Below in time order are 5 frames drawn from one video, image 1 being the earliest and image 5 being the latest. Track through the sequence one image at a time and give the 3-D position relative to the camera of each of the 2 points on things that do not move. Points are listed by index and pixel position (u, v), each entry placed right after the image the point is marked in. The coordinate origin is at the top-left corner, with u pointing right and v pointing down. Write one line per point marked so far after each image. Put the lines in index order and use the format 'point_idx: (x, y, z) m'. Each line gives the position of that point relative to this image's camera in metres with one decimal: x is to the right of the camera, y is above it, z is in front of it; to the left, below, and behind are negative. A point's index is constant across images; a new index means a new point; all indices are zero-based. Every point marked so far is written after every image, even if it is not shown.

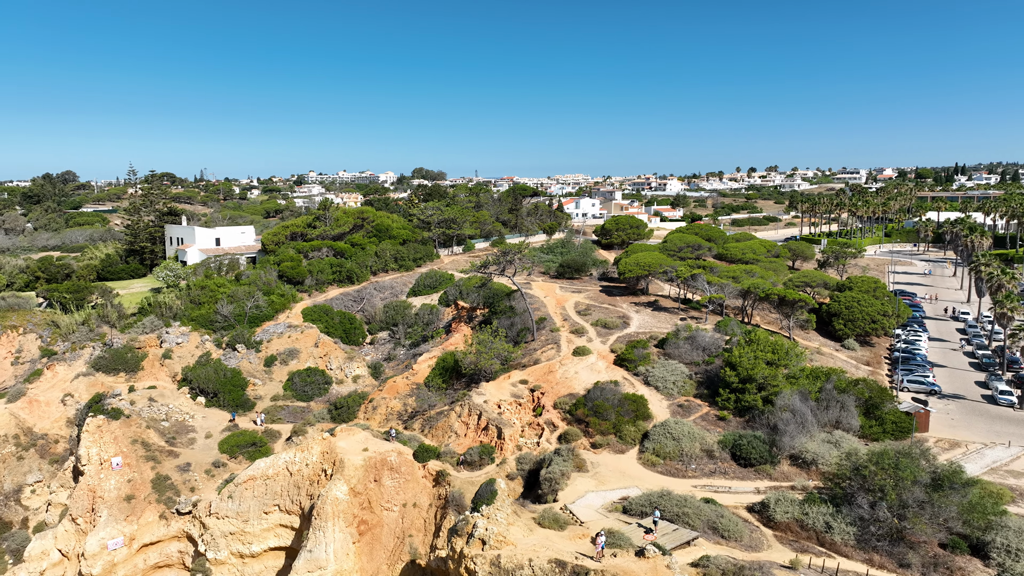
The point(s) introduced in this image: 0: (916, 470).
0: (+12.7, -5.7, +17.6) m
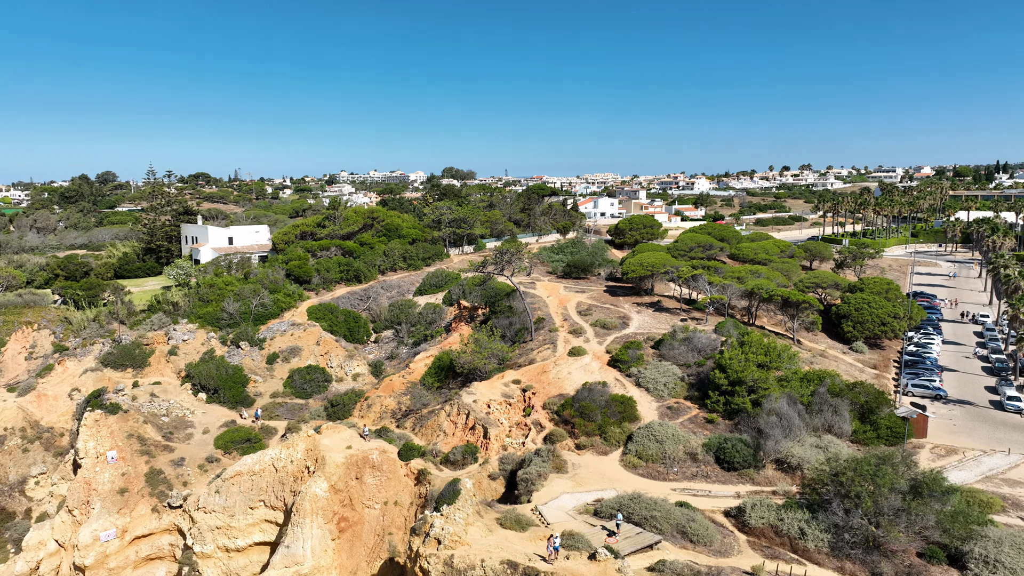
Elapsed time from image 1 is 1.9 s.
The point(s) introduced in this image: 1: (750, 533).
0: (+11.7, -5.8, +17.2) m
1: (+7.7, -7.9, +18.1) m
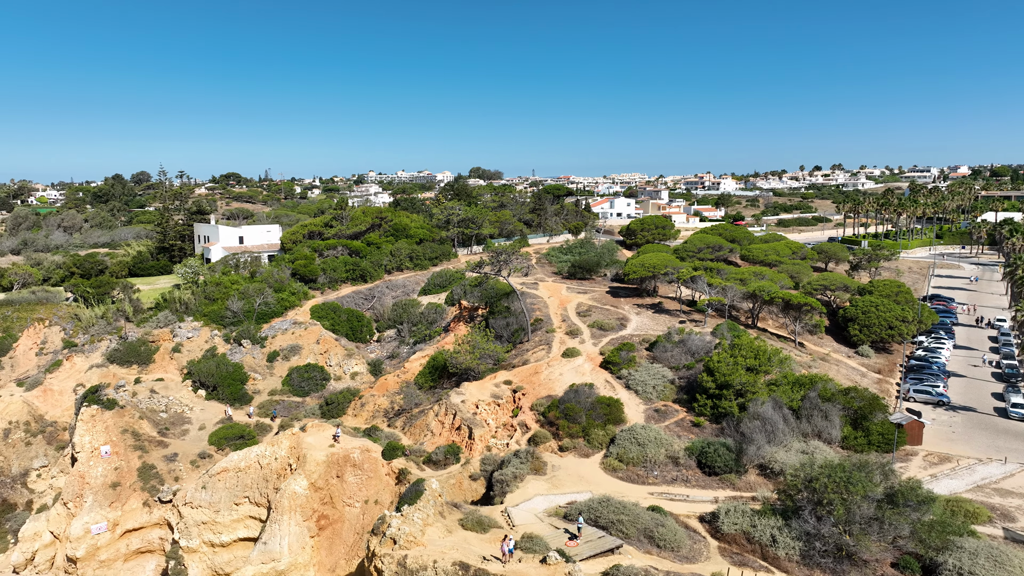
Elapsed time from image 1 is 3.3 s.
0: (+10.7, -5.9, +16.8) m
1: (+6.7, -8.0, +17.8) m
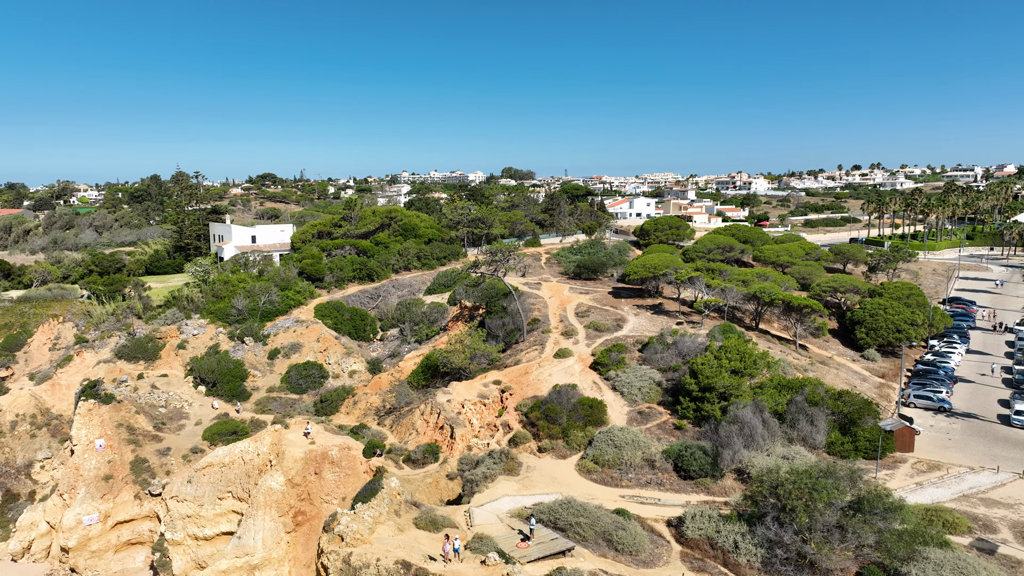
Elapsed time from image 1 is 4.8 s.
0: (+9.4, -5.9, +16.4) m
1: (+5.5, -8.1, +17.6) m
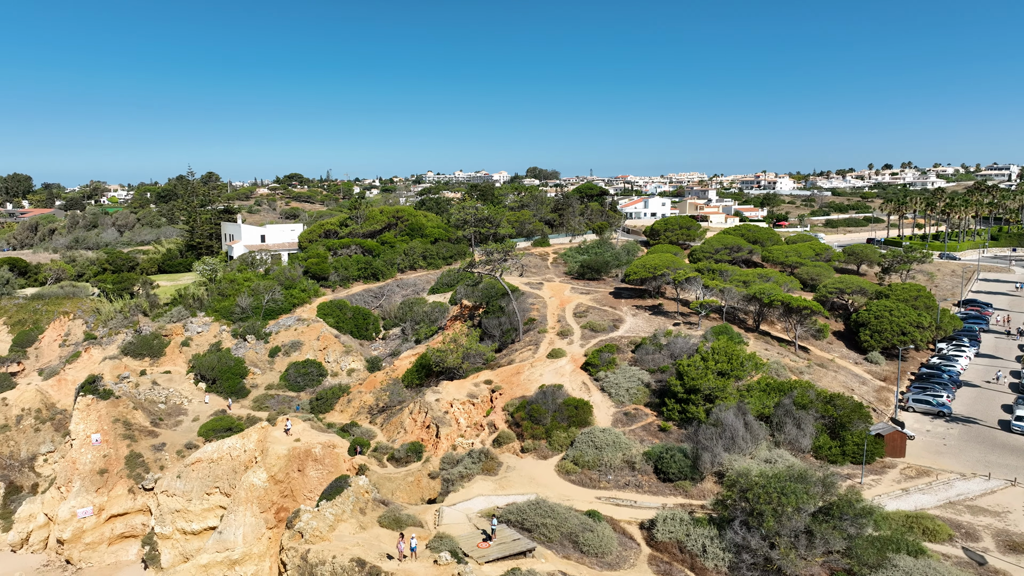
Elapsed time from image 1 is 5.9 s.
0: (+8.4, -6.0, +16.1) m
1: (+4.5, -8.1, +17.5) m
